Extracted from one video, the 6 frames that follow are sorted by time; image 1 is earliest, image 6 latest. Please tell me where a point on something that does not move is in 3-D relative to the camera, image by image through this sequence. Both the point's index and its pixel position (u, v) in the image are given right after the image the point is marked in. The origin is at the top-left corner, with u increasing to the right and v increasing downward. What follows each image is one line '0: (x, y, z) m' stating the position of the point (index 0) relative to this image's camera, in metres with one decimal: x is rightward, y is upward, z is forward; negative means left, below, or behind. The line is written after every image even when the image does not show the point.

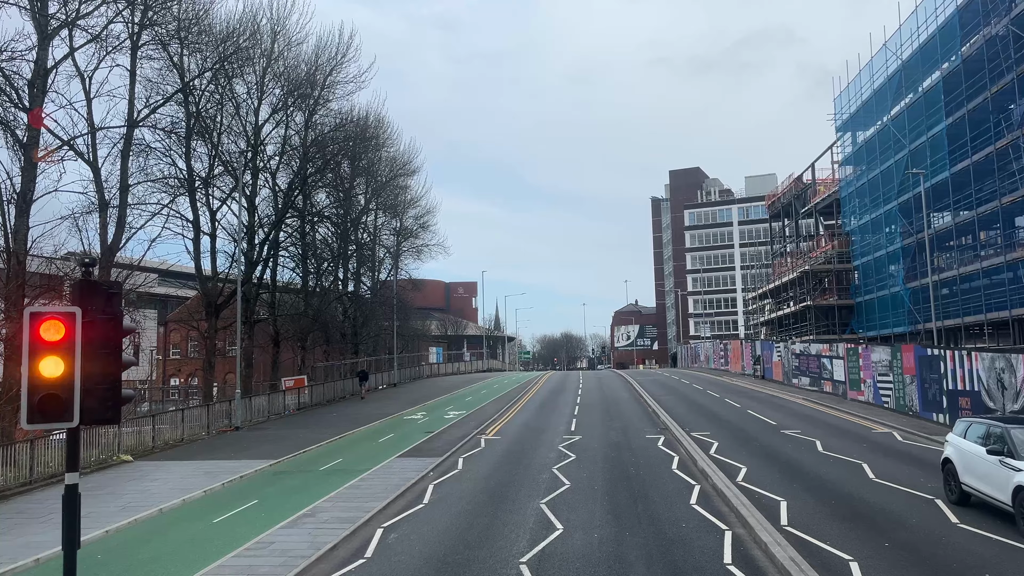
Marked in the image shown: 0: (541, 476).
0: (+0.7, -4.8, +17.7) m
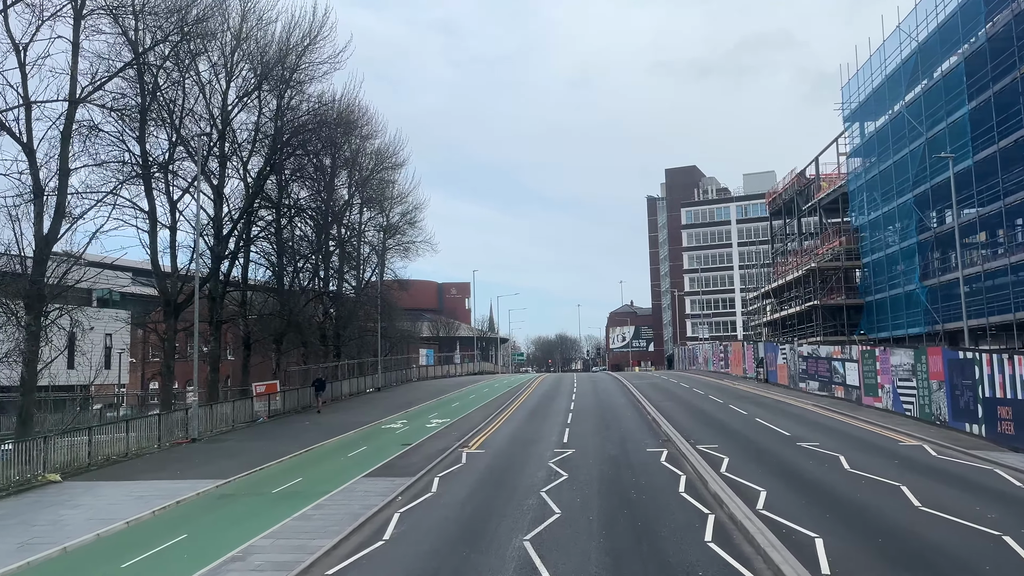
0: (+0.3, -4.7, +15.2) m
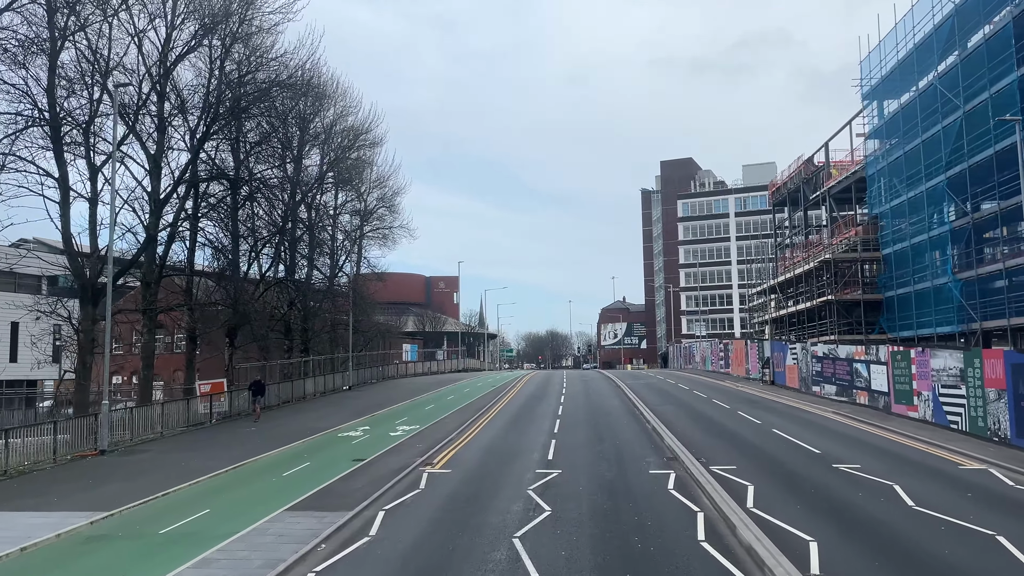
0: (-0.3, -4.3, +11.2) m
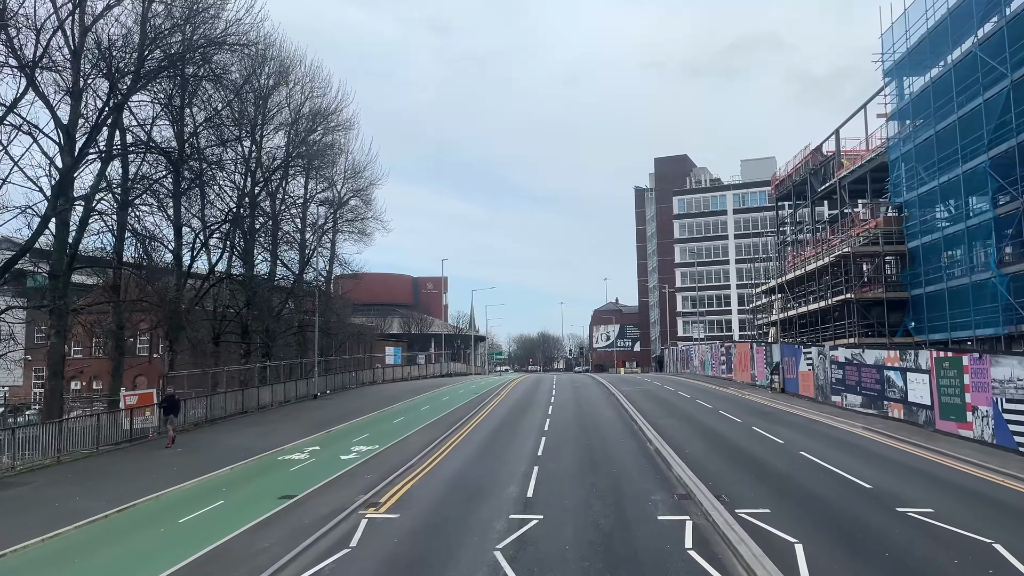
0: (-0.9, -4.1, +7.0) m
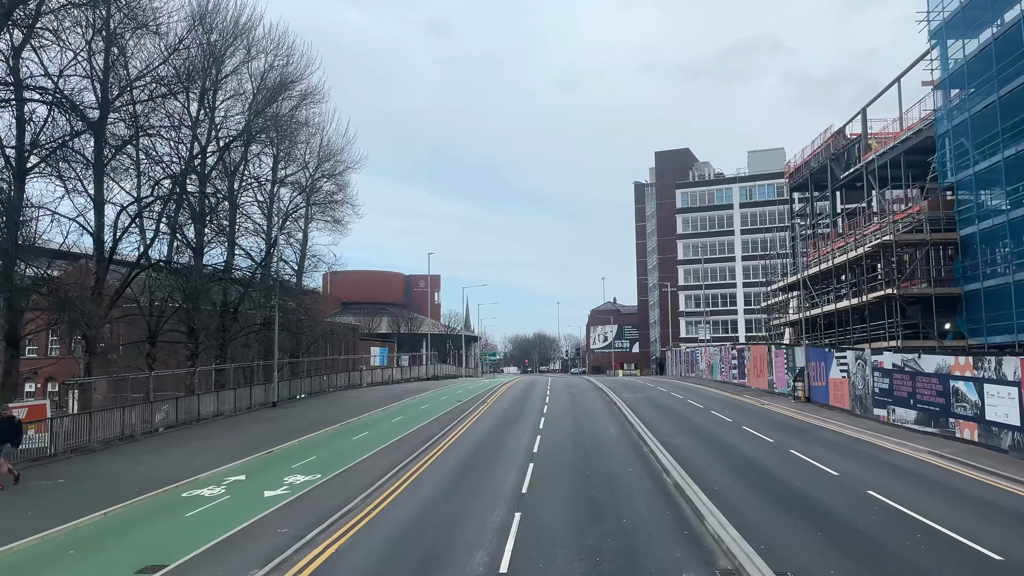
0: (-1.3, -3.7, +2.2) m
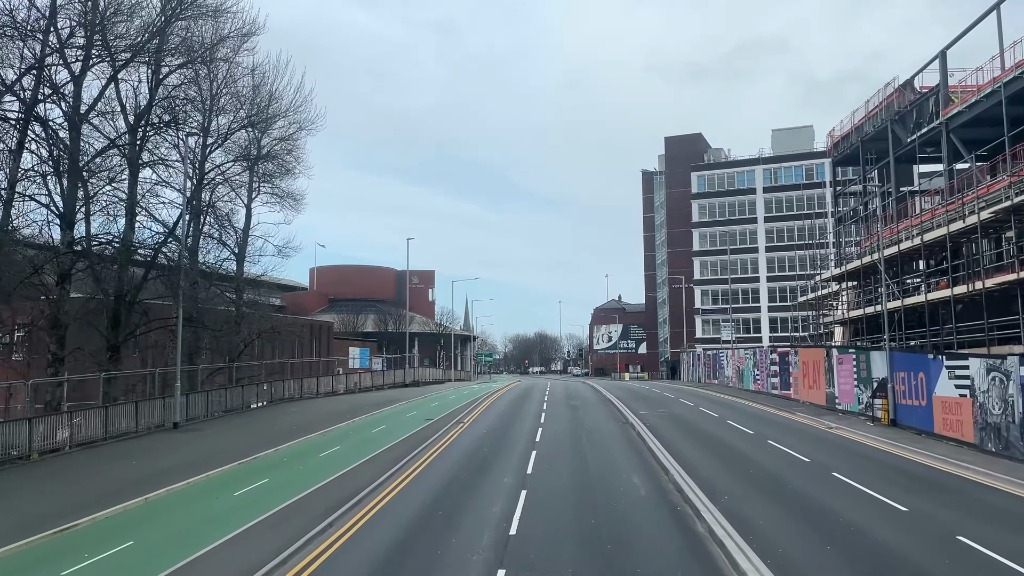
0: (-2.1, -3.1, -6.5) m
